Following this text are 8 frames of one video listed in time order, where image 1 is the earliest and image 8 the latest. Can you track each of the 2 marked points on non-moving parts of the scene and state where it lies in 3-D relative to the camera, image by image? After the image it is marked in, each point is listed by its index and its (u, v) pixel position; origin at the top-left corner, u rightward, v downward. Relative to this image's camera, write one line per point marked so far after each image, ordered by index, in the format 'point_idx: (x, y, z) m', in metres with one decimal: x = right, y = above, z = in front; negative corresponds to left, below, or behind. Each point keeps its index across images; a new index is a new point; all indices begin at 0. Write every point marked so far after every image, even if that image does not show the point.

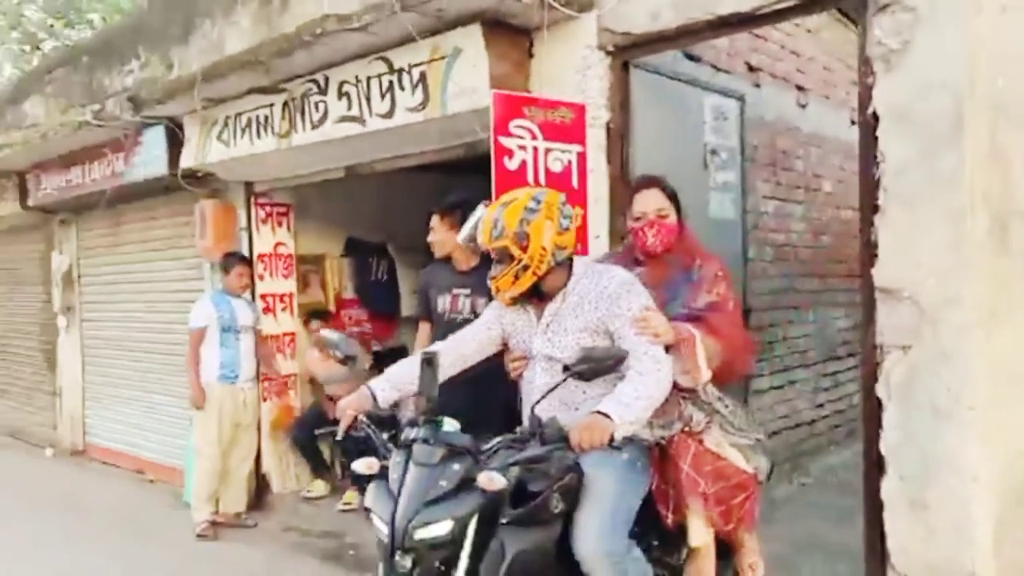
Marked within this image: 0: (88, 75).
0: (-4.1, +2.1, +7.7) m
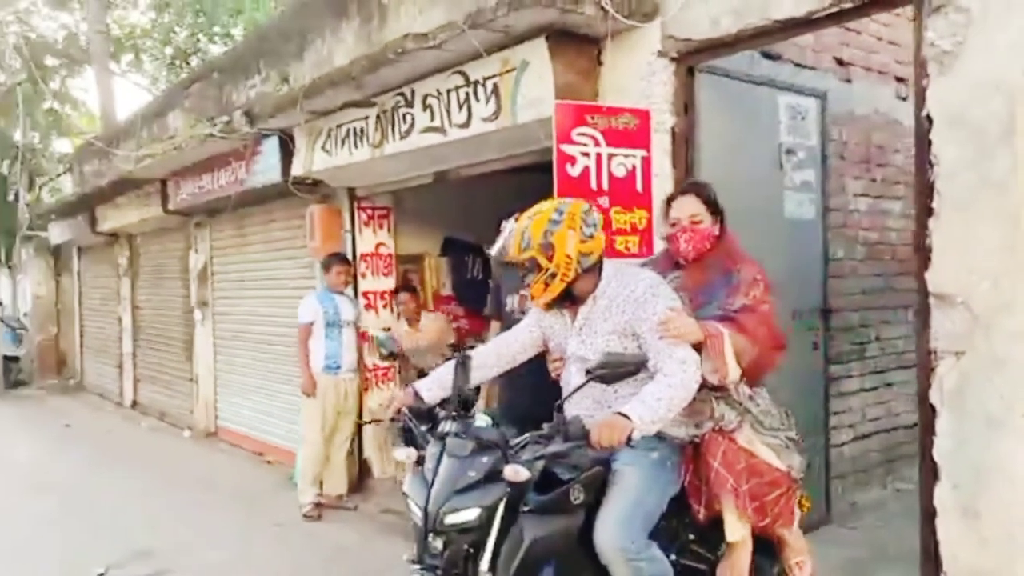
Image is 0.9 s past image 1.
0: (-3.1, +2.1, +8.5) m
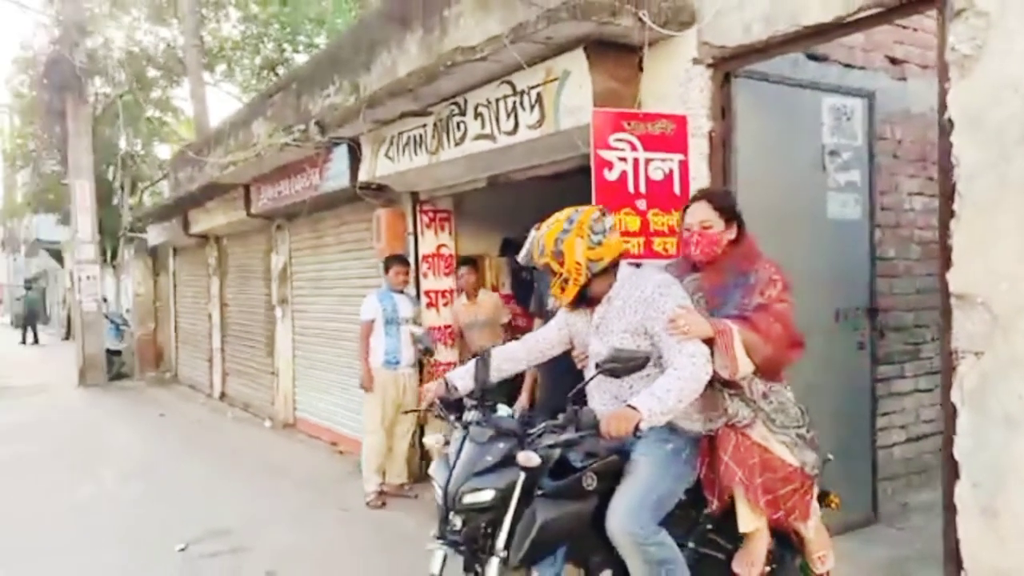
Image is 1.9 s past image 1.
0: (-2.4, +2.1, +9.0) m
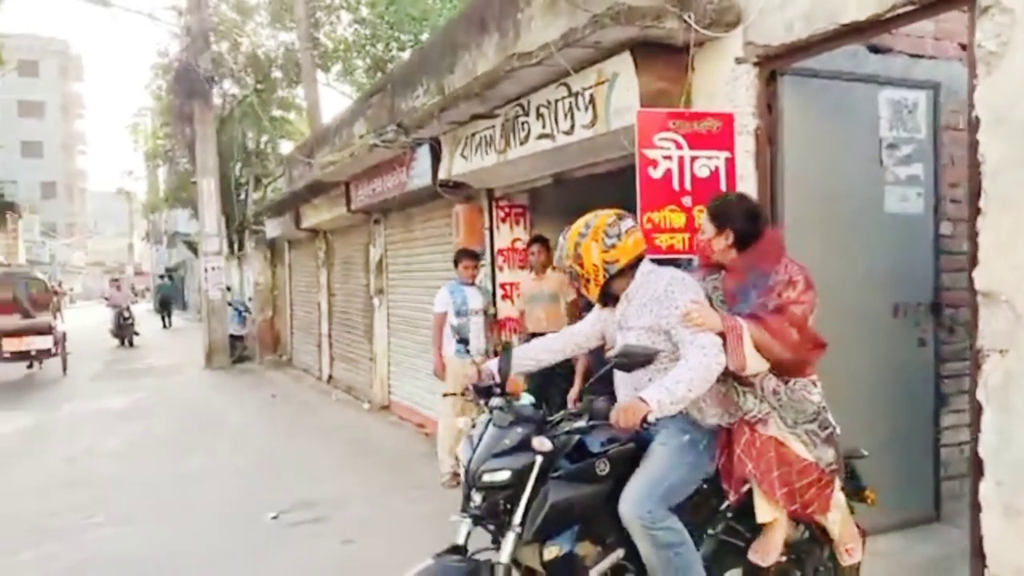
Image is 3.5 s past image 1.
0: (-1.4, +2.2, +9.5) m
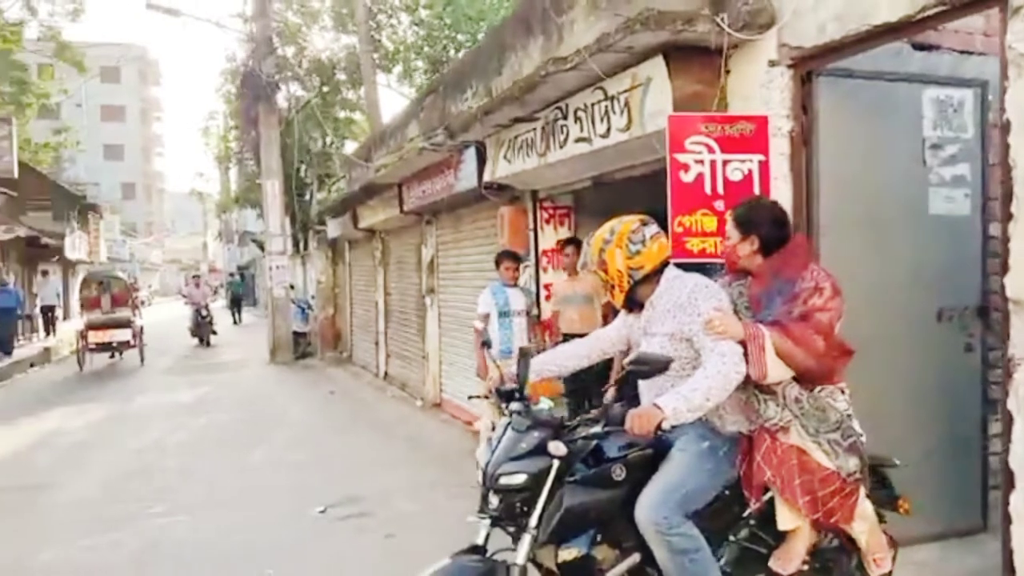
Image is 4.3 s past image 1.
0: (-0.8, +2.2, +9.6) m
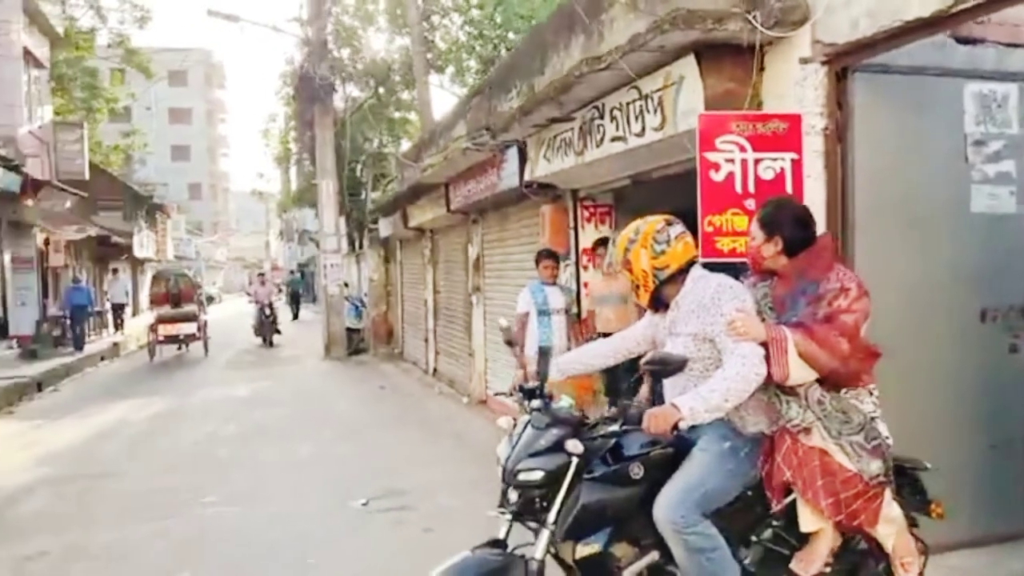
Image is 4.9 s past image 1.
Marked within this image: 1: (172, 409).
0: (-0.3, +2.2, +9.7) m
1: (-4.9, -1.7, +11.6) m
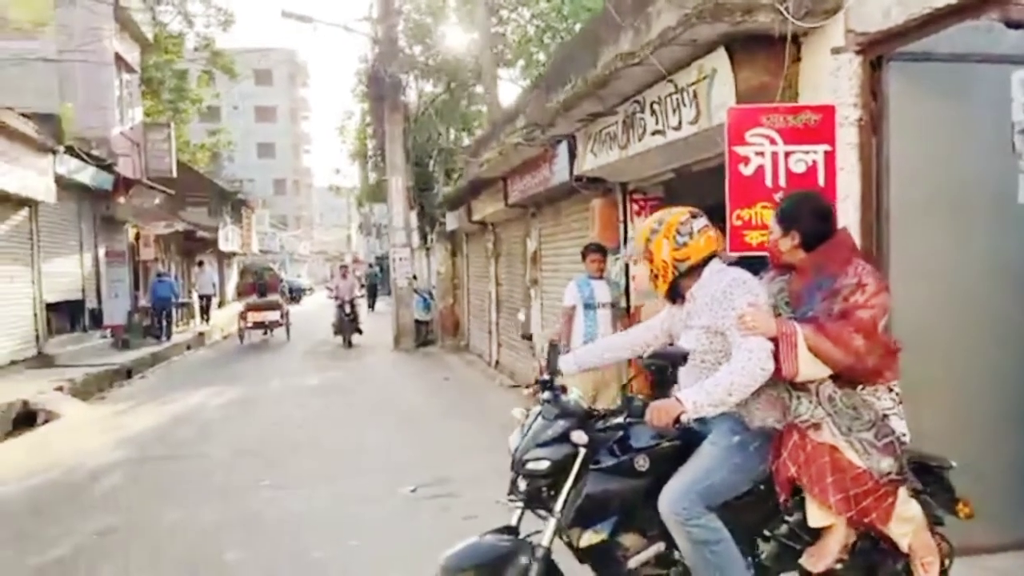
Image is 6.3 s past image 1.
0: (+0.4, +2.3, +9.8) m
1: (-4.0, -1.6, +12.2) m
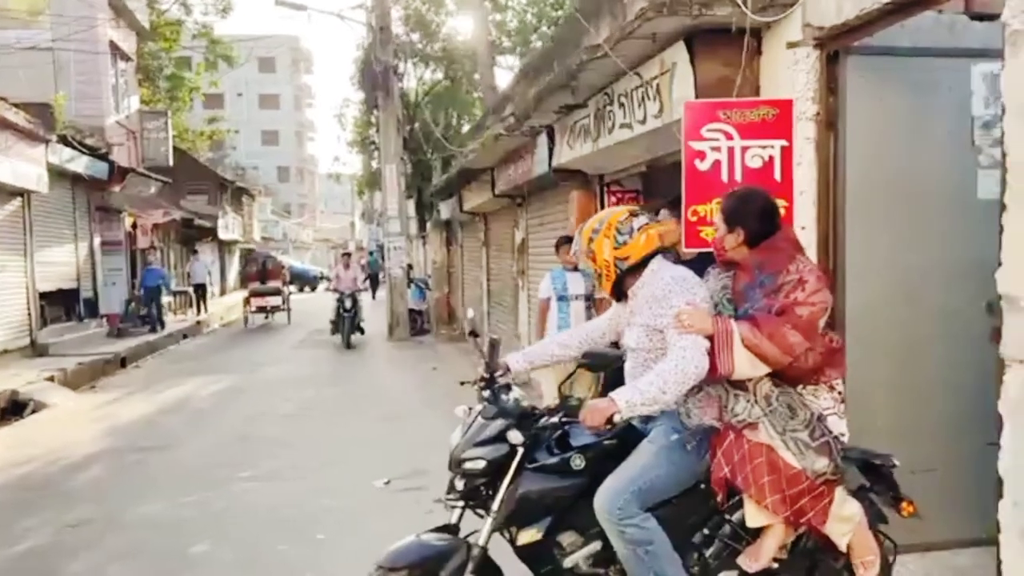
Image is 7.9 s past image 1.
0: (+0.2, +2.4, +9.7) m
1: (-4.2, -1.5, +12.2) m
